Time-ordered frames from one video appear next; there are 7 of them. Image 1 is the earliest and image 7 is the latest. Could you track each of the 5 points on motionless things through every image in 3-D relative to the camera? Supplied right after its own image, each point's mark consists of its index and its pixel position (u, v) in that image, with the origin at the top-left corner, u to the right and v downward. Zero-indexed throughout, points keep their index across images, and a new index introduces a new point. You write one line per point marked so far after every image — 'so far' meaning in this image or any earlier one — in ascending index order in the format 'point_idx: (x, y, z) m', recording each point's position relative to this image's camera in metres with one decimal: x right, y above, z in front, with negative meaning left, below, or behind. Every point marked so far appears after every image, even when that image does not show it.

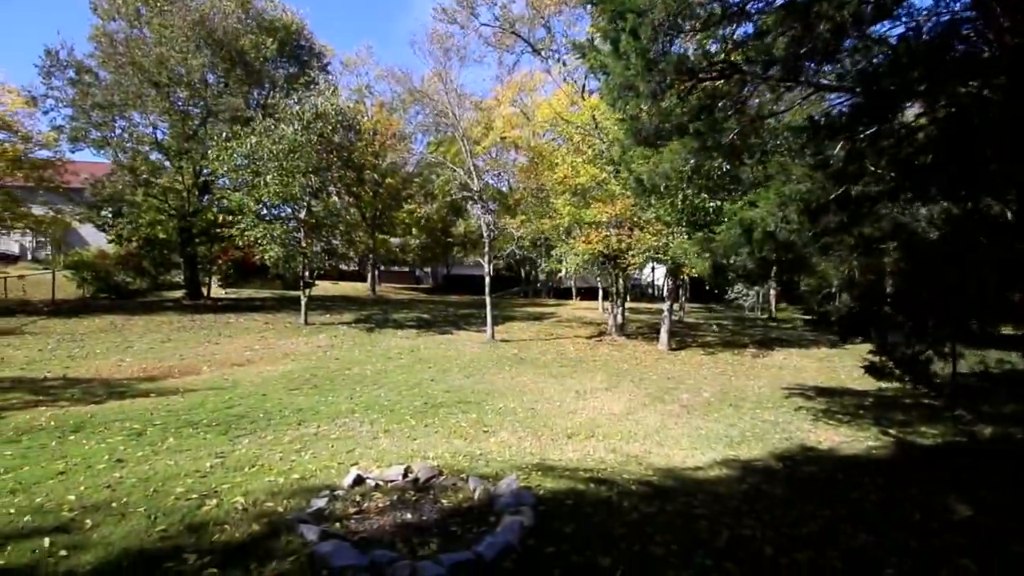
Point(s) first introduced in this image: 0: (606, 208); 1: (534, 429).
0: (+3.0, +2.4, +15.4) m
1: (+0.3, -1.9, +6.9) m
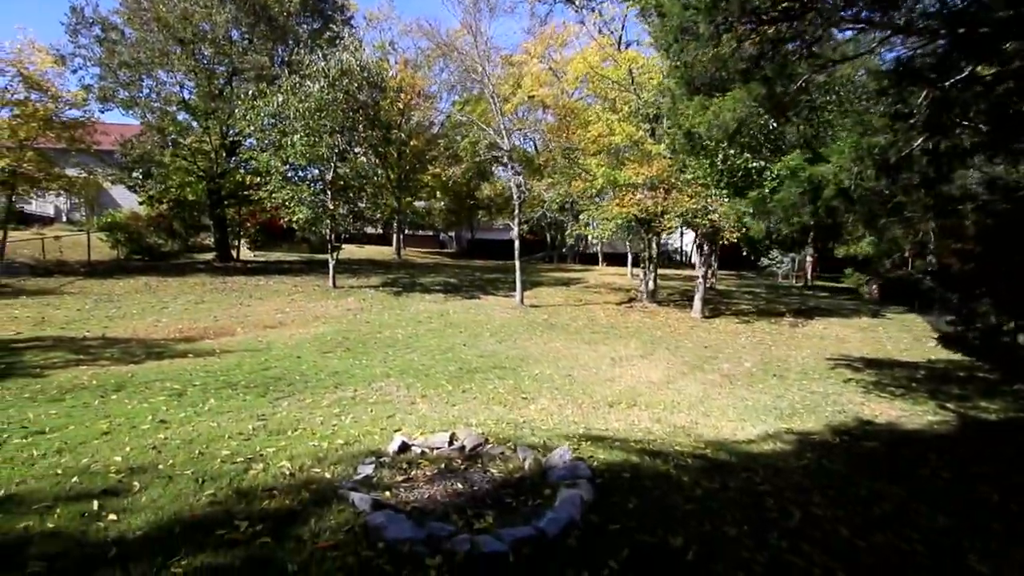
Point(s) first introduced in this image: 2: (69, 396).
0: (+3.8, +3.4, +14.8) m
1: (+0.8, -1.4, +6.7) m
2: (-4.9, -1.2, +5.7) m
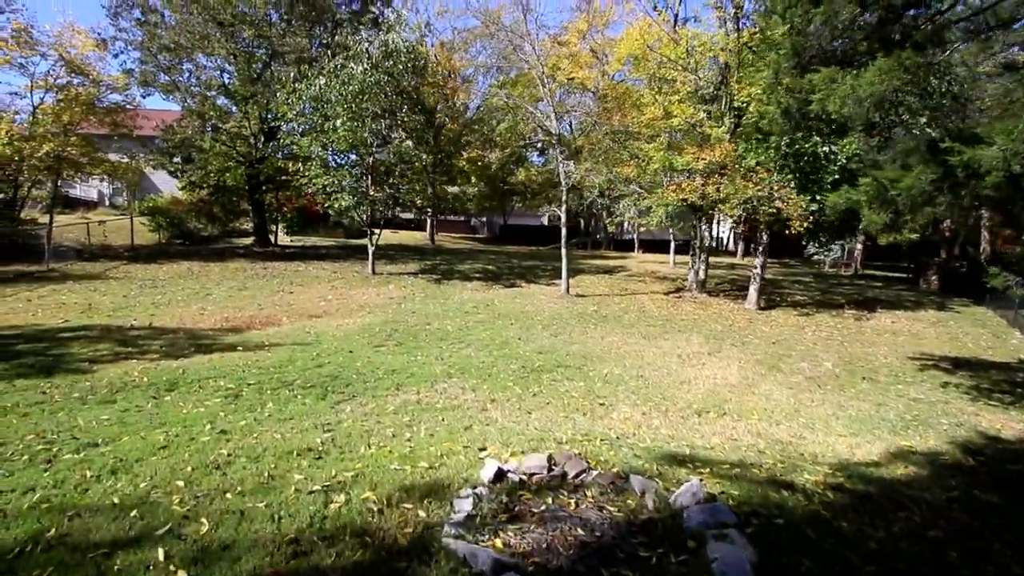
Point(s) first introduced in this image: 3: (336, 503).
0: (+5.1, +3.6, +13.9) m
1: (+1.7, -1.4, +6.1) m
2: (-4.0, -1.1, +5.4) m
3: (-1.1, -1.3, +3.2) m
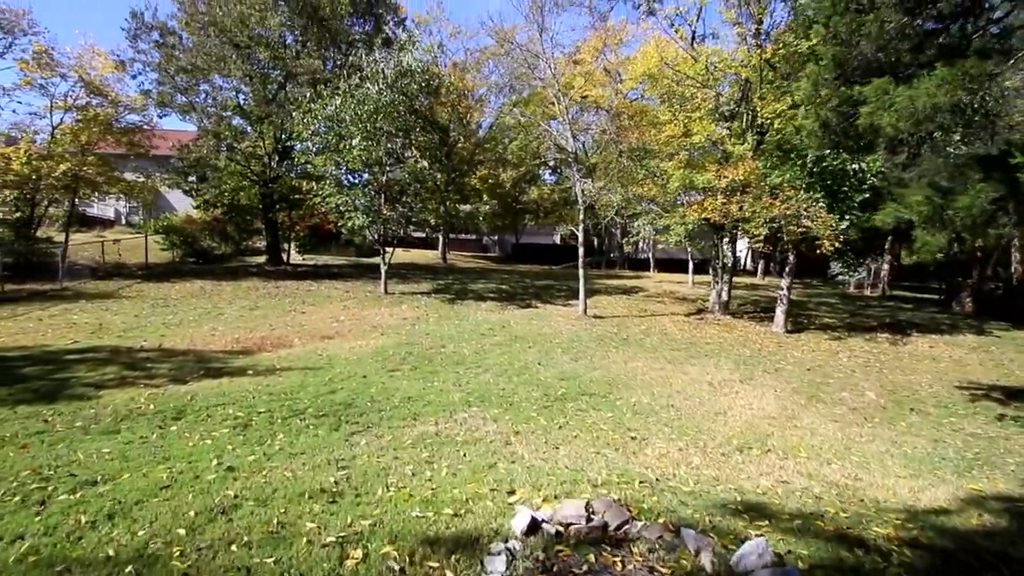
0: (+5.6, +3.1, +13.6) m
1: (+2.0, -1.6, +5.7) m
2: (-3.8, -1.3, +5.1) m
3: (-0.9, -1.5, +2.8) m
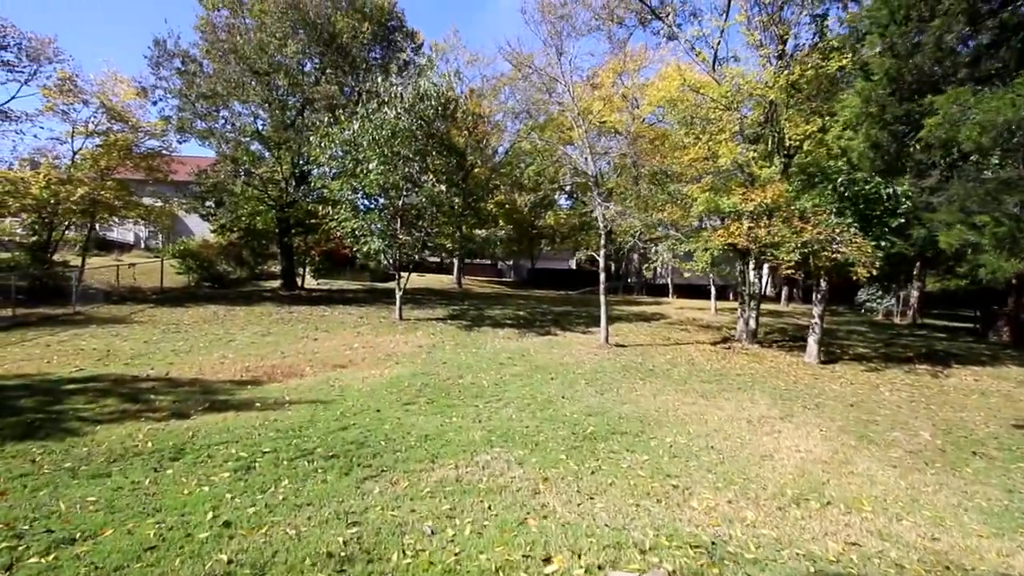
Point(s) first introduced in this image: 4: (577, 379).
0: (+6.1, +2.4, +13.1) m
1: (+2.2, -1.9, +5.1) m
2: (-3.5, -1.6, +4.6) m
3: (-0.7, -1.6, +2.3) m
4: (+1.3, -1.7, +9.9) m
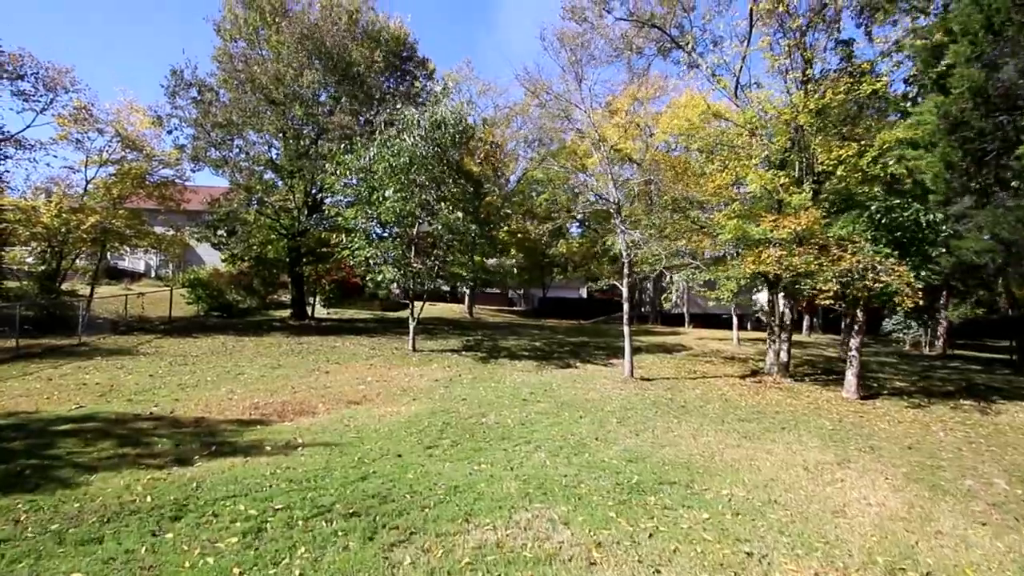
0: (+6.6, +1.6, +12.6) m
1: (+2.6, -2.2, +4.4) m
2: (-3.1, -1.9, +4.0) m
3: (-0.3, -1.8, +1.7) m
4: (+1.7, -2.3, +9.2) m
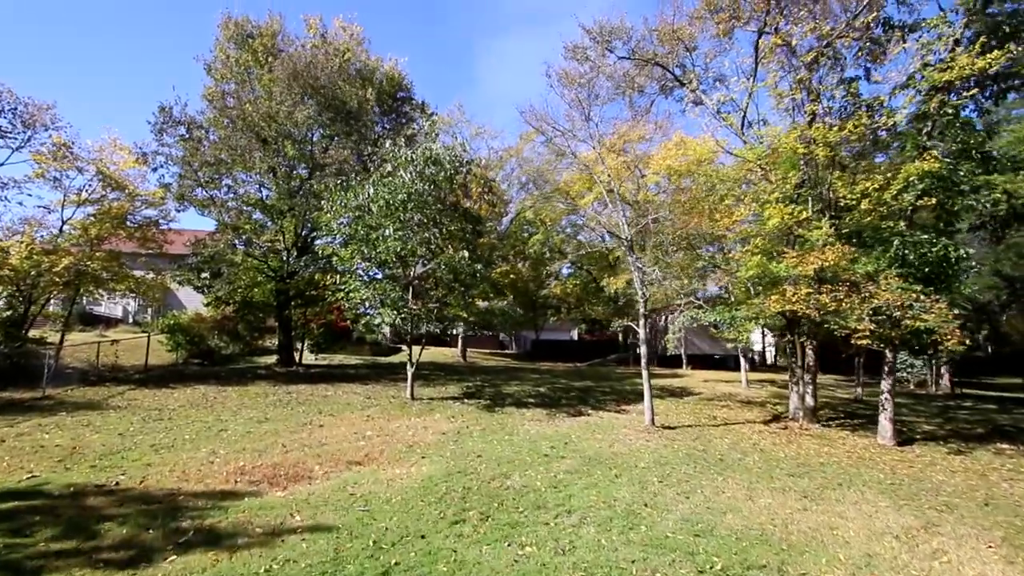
0: (+6.8, +0.7, +12.0) m
1: (+3.2, -2.5, +3.4) m
2: (-2.6, -2.2, +2.9) m
3: (+0.3, -1.8, +0.6) m
4: (+2.1, -2.9, +8.1) m
